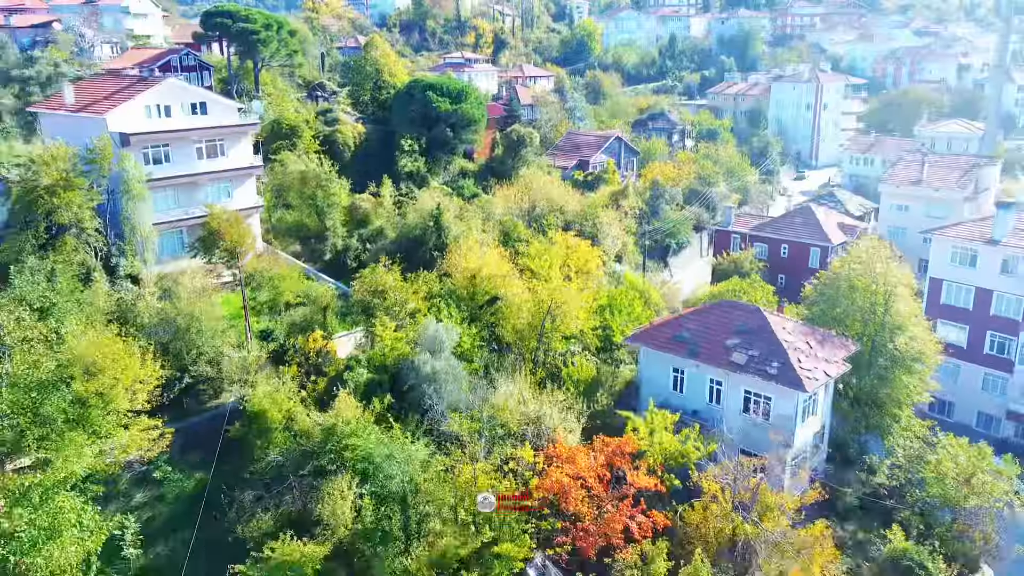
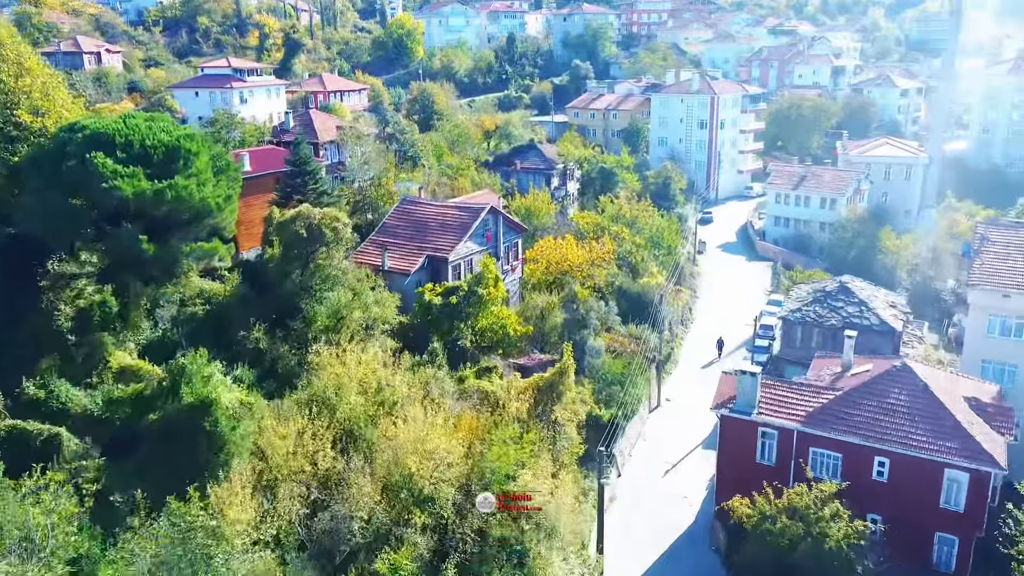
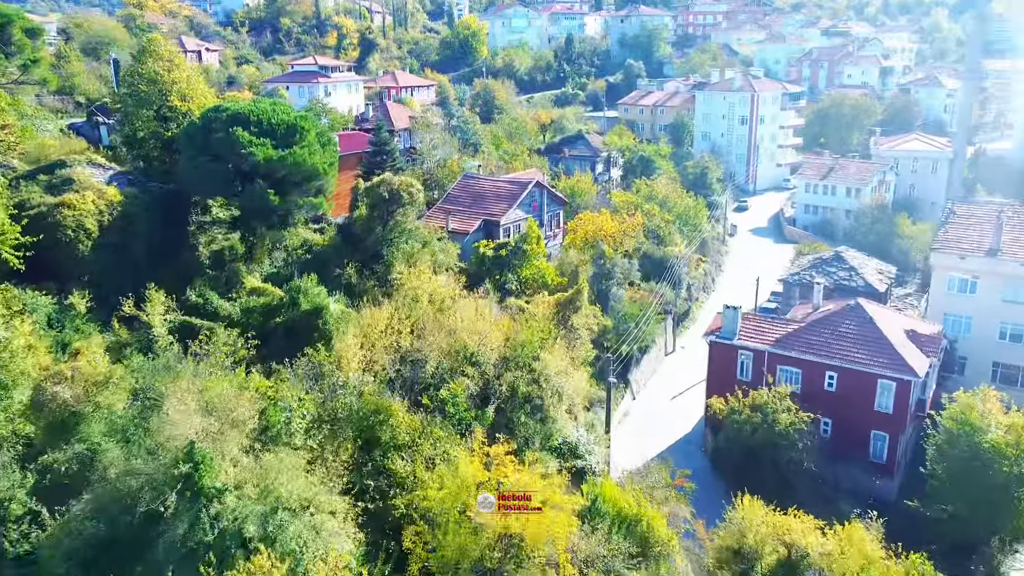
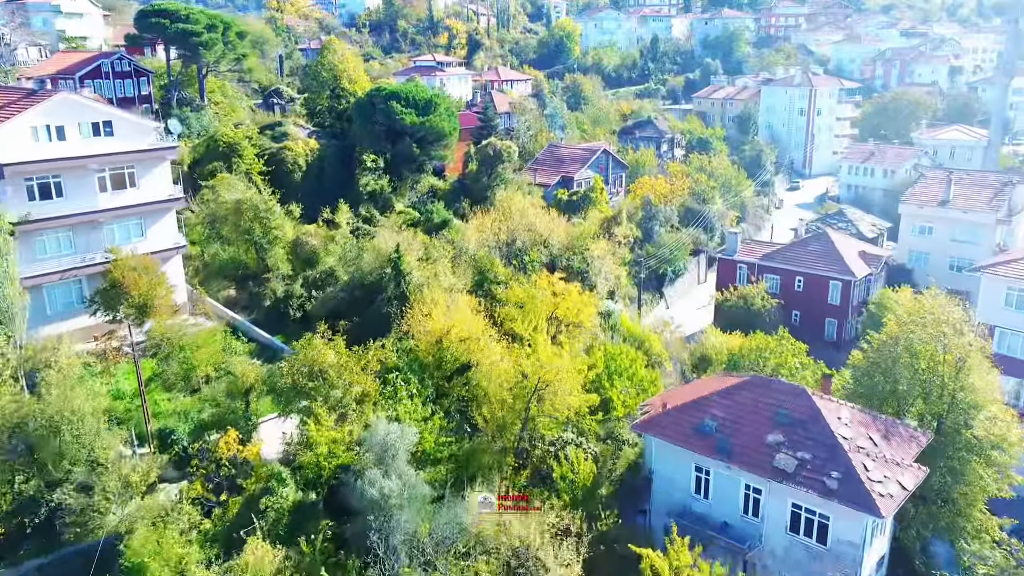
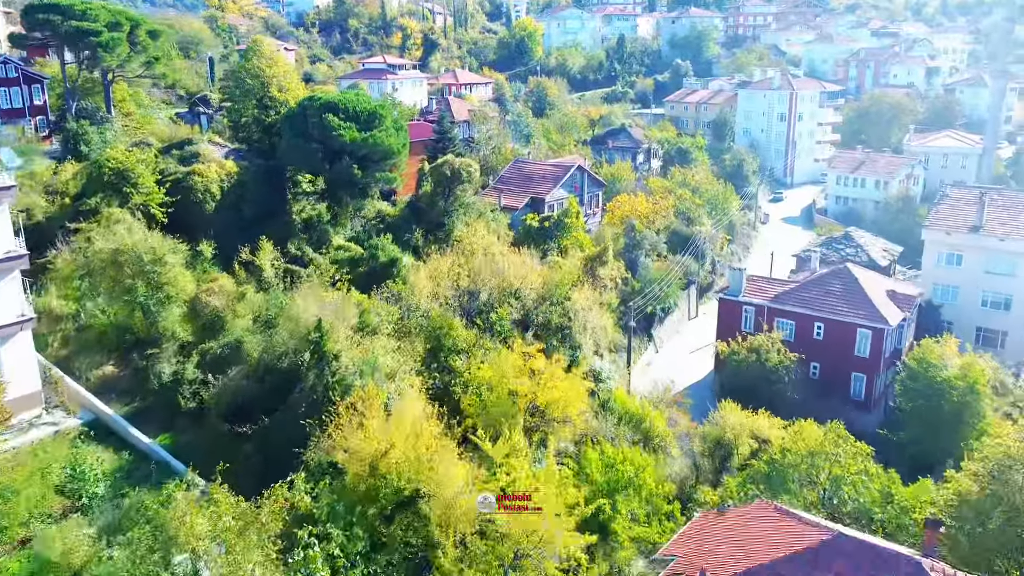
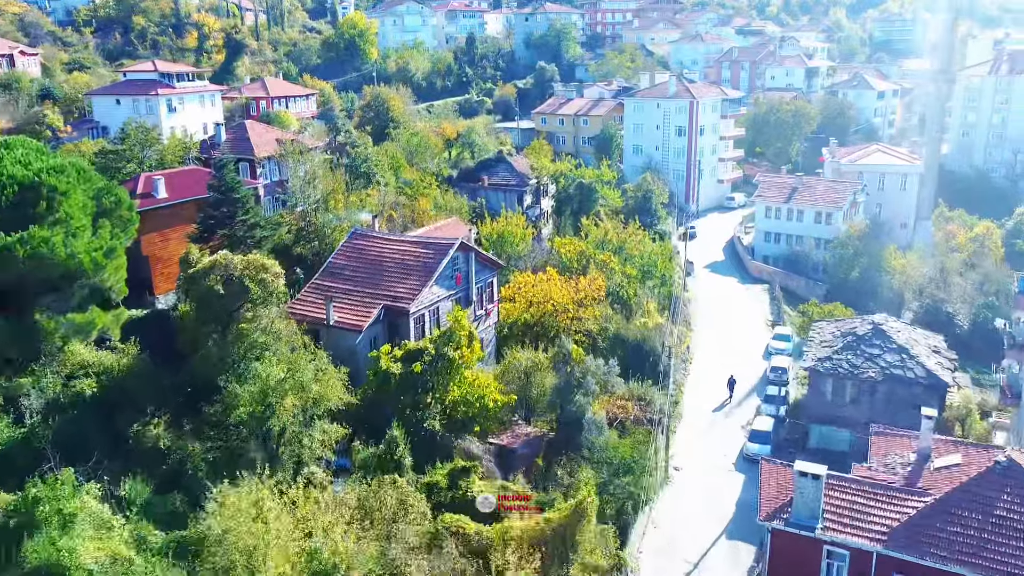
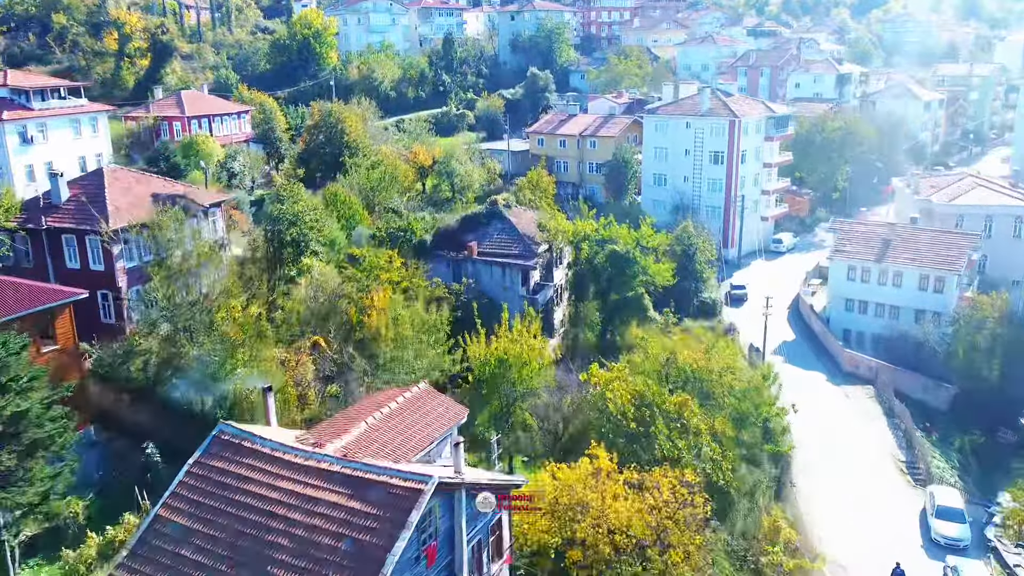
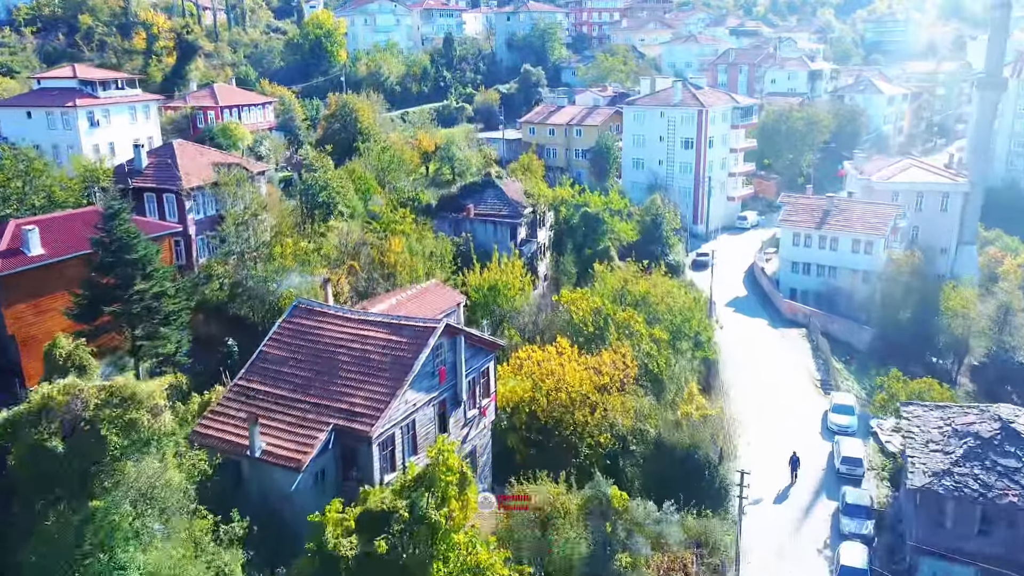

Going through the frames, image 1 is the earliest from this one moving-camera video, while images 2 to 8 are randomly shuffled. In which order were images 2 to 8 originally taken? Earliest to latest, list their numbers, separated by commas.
4, 5, 3, 2, 6, 8, 7
